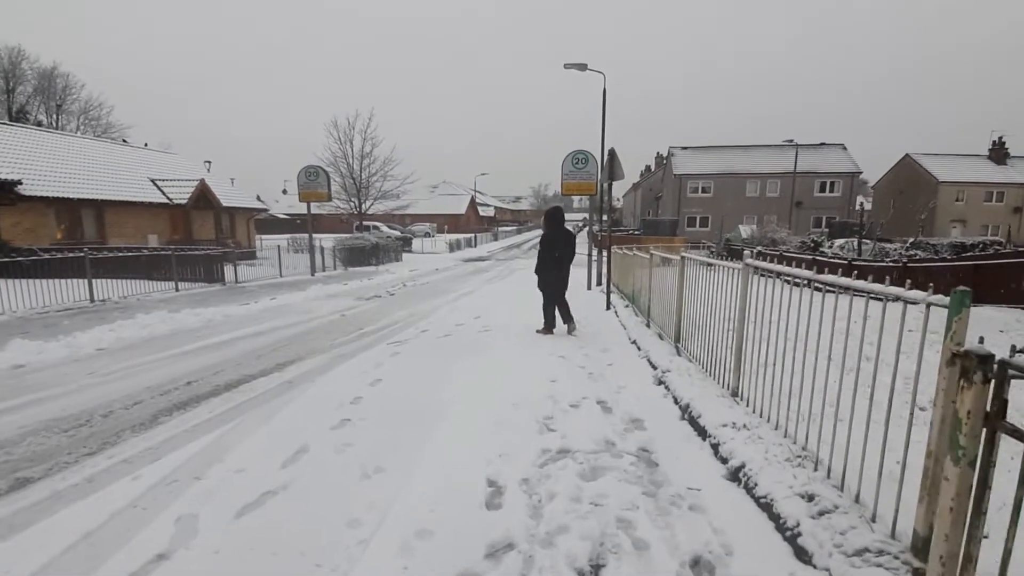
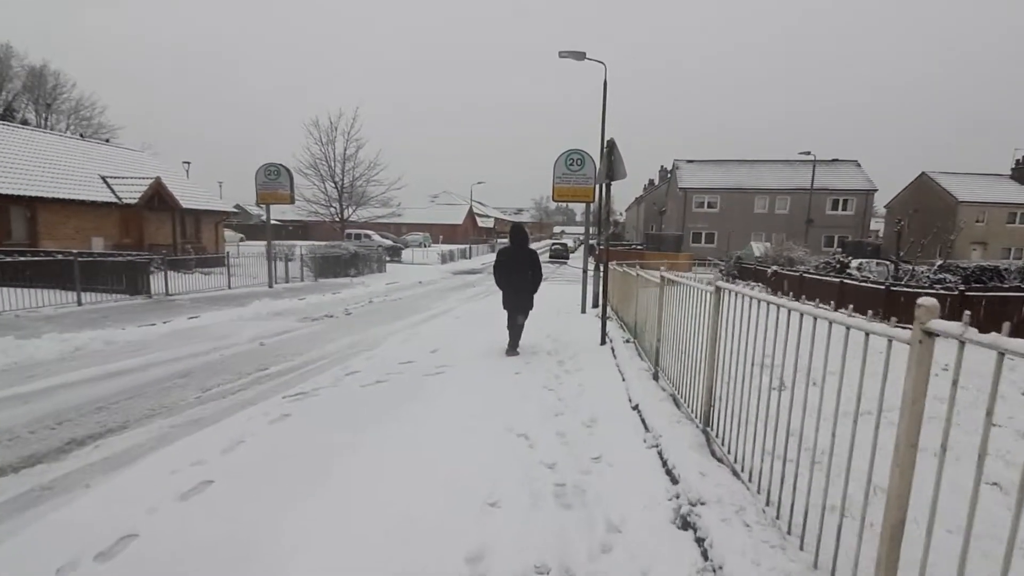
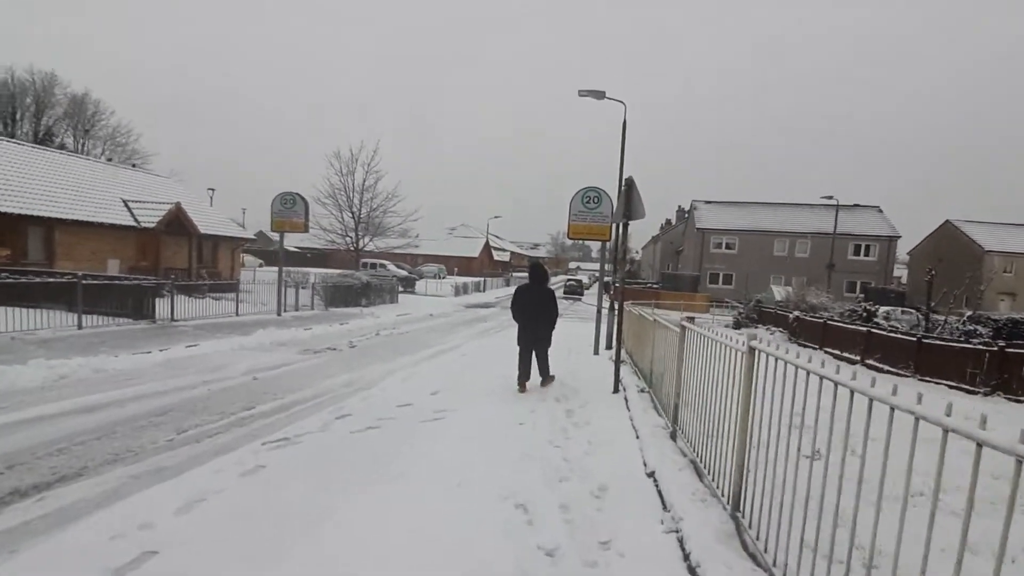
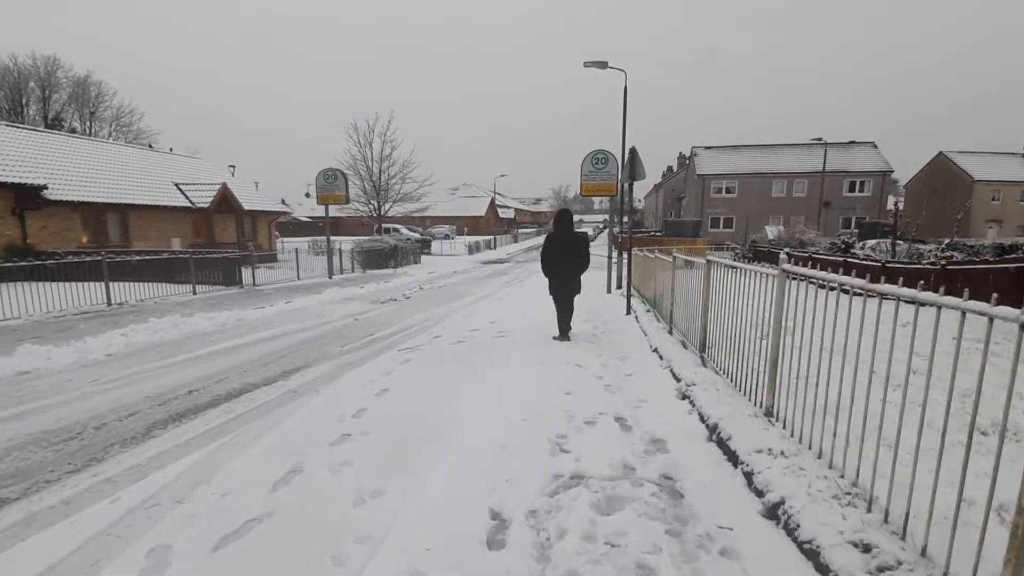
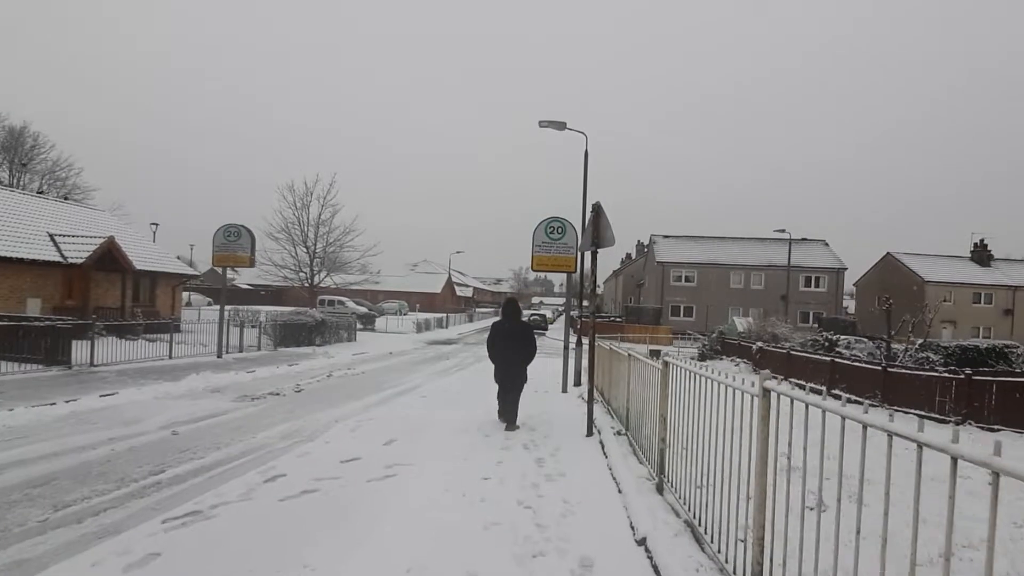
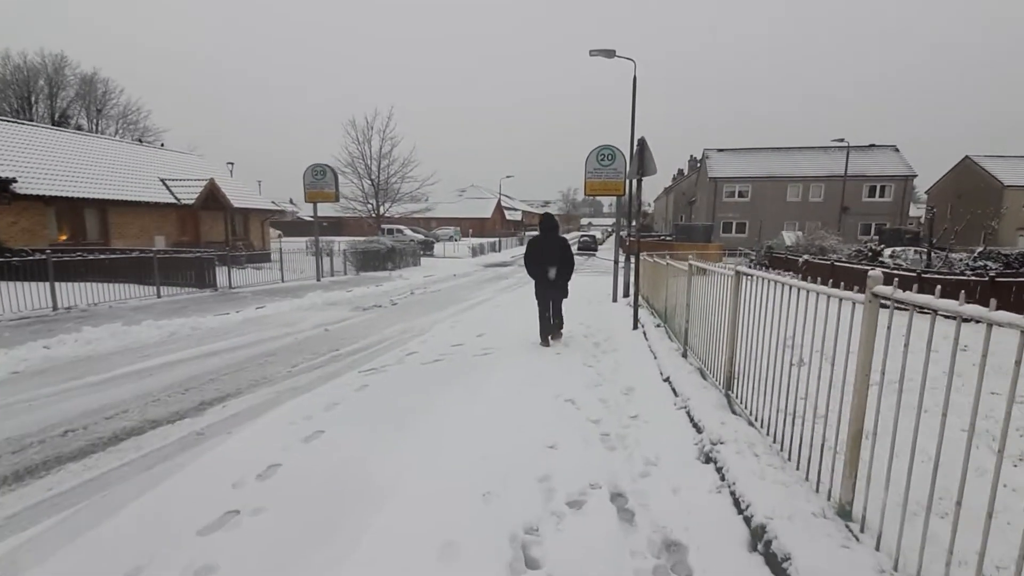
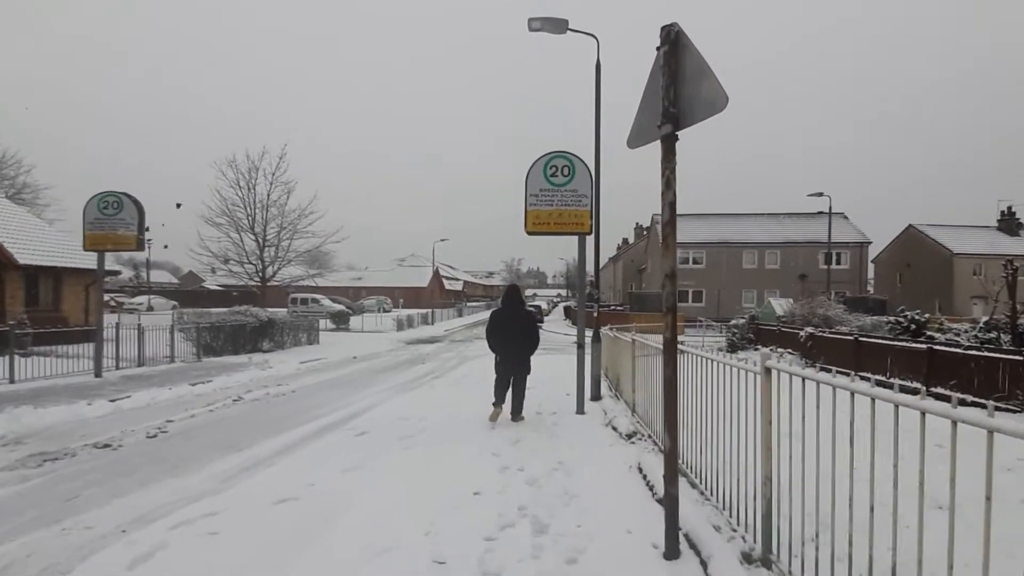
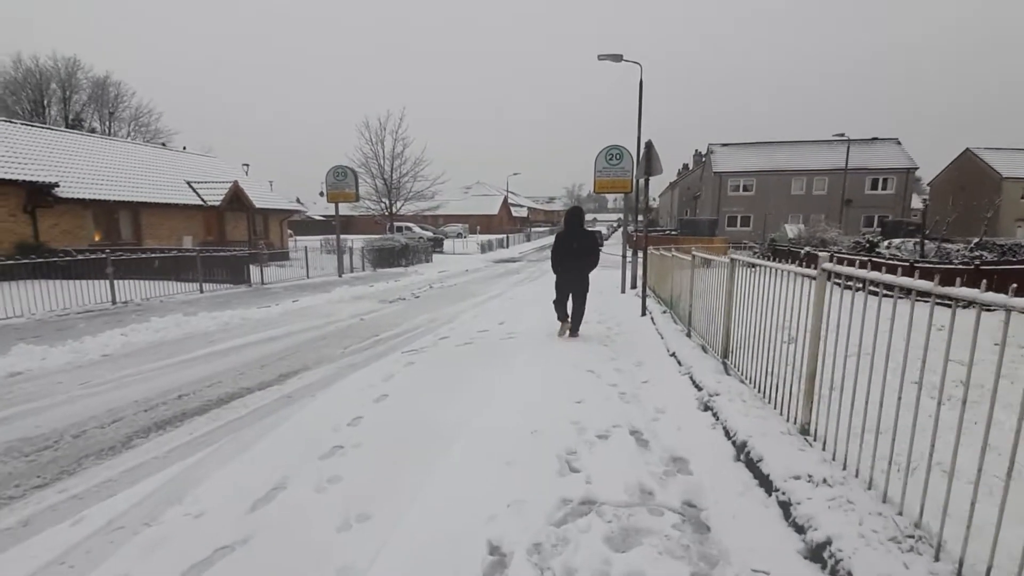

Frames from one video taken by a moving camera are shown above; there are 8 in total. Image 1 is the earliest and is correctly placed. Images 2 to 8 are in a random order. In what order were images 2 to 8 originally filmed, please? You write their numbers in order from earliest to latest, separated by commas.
4, 8, 6, 2, 3, 5, 7
